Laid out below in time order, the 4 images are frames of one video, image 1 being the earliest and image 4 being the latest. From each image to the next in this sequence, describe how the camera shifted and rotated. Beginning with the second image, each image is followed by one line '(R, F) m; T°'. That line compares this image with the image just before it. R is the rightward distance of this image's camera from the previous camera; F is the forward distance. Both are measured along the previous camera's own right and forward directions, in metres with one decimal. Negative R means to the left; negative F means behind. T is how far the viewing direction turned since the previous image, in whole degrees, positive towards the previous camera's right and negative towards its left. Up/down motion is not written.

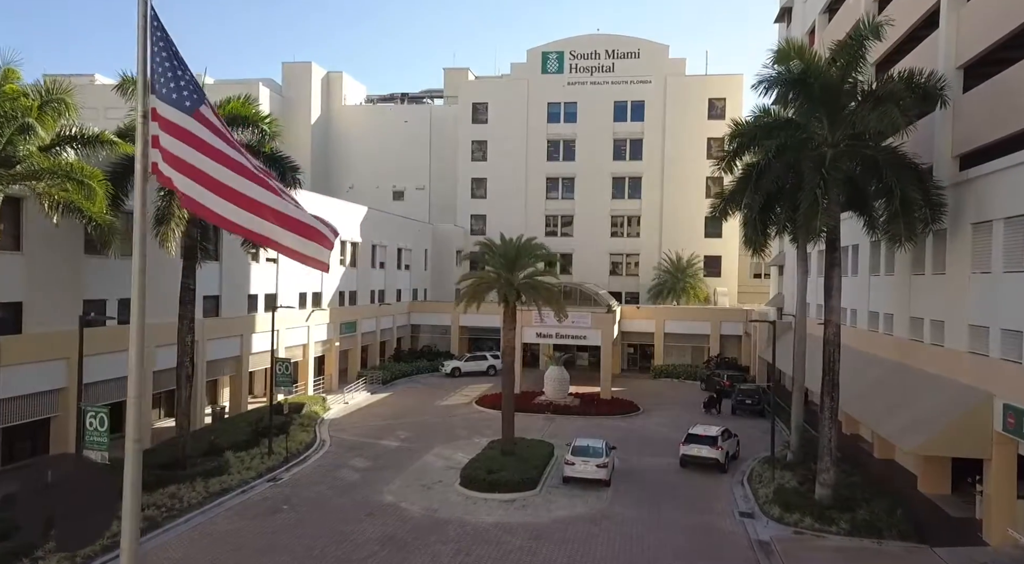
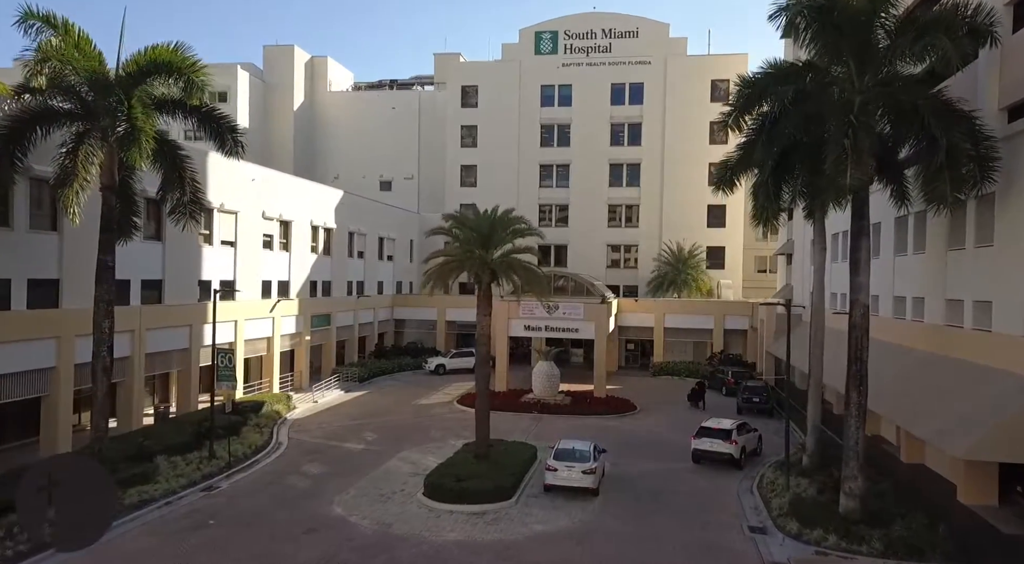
(+0.8, +3.1) m; 0°
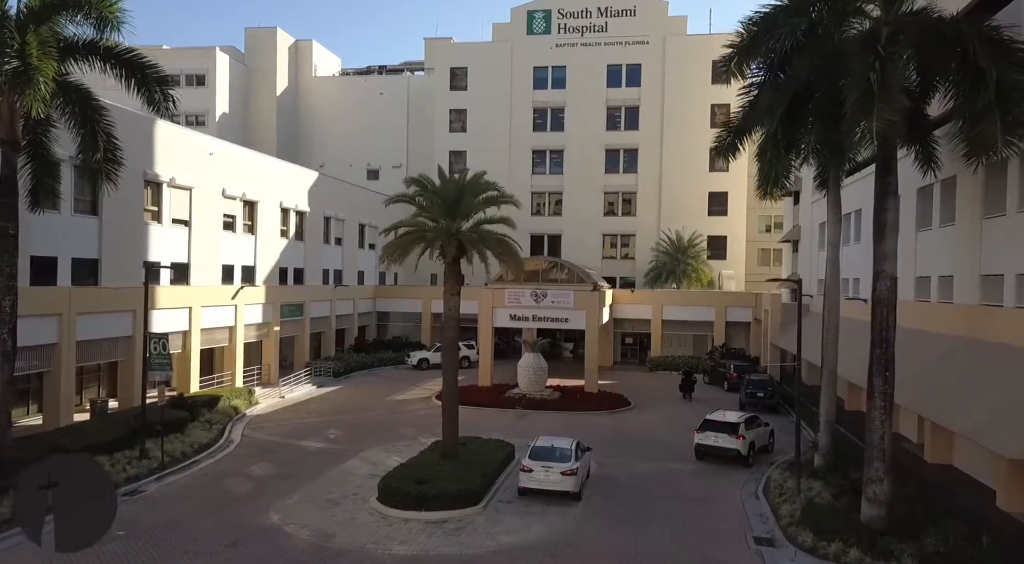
(+0.8, +2.6) m; 0°
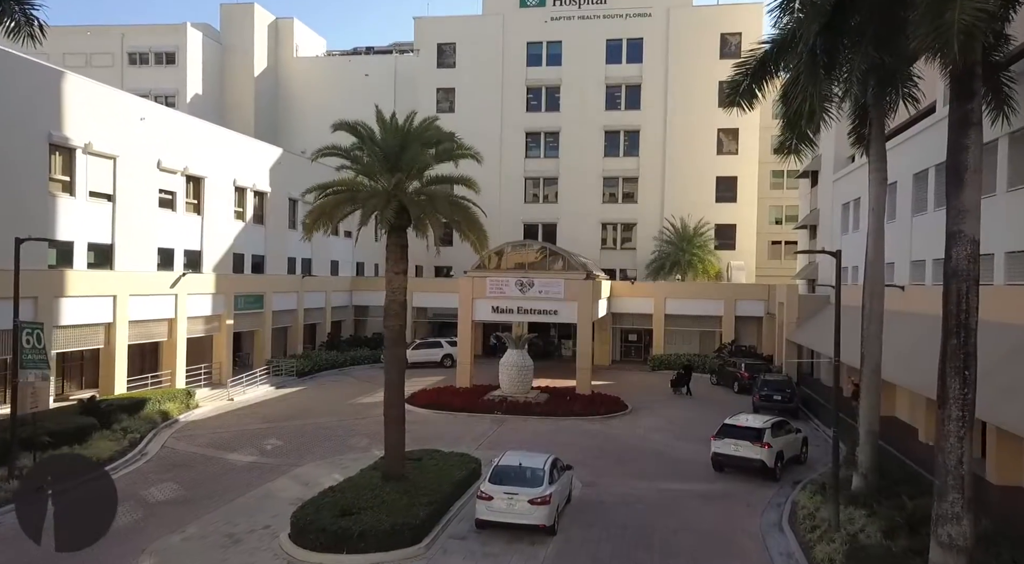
(+1.0, +3.8) m; 0°
